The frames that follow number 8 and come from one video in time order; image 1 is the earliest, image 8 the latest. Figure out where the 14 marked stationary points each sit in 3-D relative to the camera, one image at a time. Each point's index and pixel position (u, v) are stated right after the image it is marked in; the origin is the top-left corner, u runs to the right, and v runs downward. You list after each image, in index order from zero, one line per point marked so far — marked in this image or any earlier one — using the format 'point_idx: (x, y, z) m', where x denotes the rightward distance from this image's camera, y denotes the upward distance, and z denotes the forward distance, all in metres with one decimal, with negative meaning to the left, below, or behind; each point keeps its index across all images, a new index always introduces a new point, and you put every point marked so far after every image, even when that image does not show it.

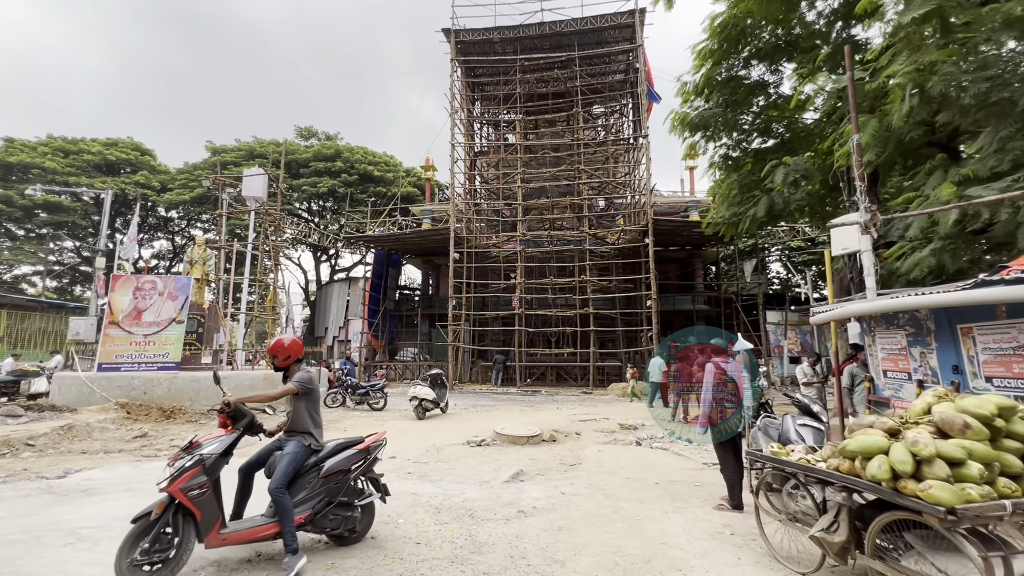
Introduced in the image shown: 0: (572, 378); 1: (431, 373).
0: (+2.3, -3.4, +17.7) m
1: (-1.6, -1.7, +9.3) m
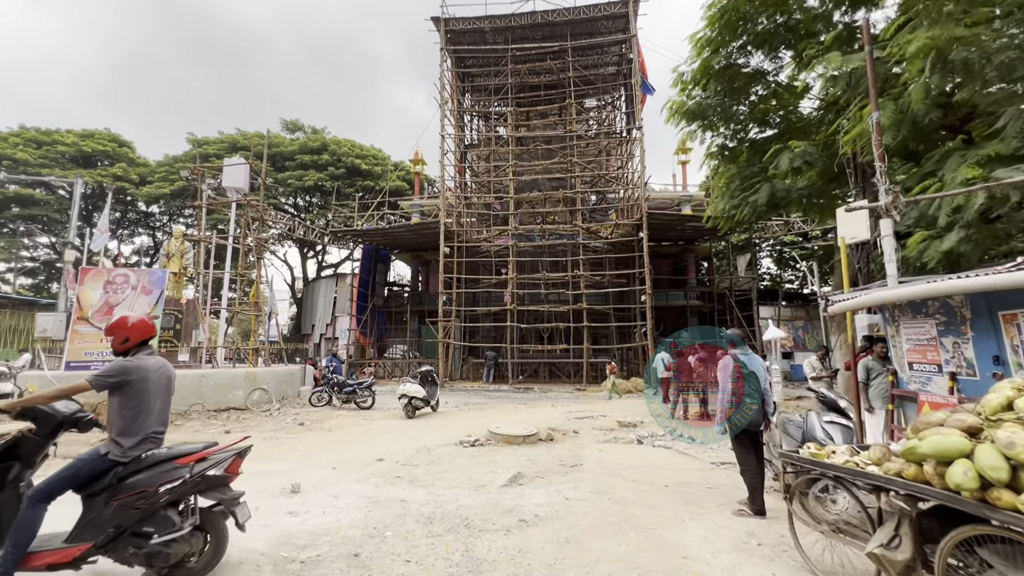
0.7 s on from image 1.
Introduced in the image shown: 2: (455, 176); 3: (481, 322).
0: (+2.0, -3.2, +17.4) m
1: (-1.7, -1.6, +8.9) m
2: (-2.2, +4.3, +18.2) m
3: (-1.2, -1.3, +18.4) m
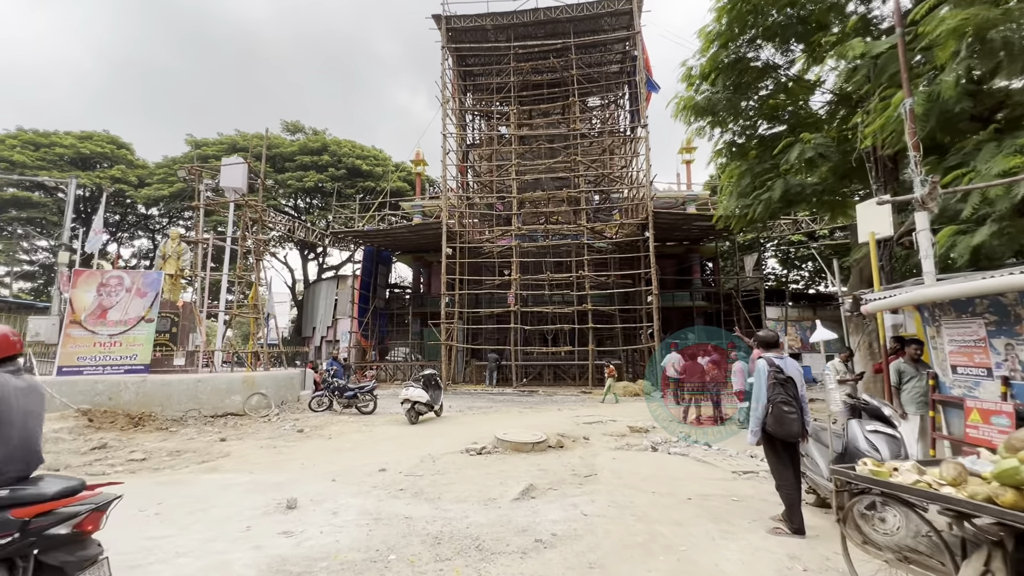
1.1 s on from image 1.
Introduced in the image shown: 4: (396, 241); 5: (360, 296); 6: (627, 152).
0: (+2.1, -3.3, +17.1) m
1: (-1.6, -1.6, +8.7) m
2: (-2.1, +4.2, +18.0) m
3: (-1.1, -1.4, +18.1) m
4: (-4.8, +1.9, +19.5) m
5: (-6.4, -0.4, +19.9) m
6: (+4.3, +5.1, +17.6) m
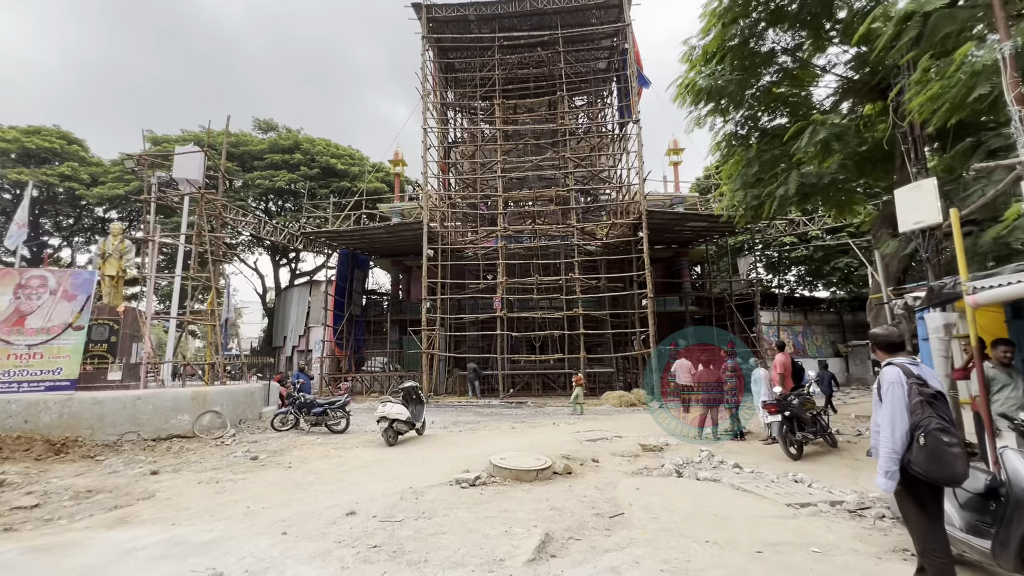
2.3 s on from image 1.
0: (+1.6, -3.4, +16.1) m
1: (-1.7, -1.6, +7.6) m
2: (-2.7, +4.1, +17.0) m
3: (-1.6, -1.5, +17.1) m
4: (-5.4, +1.7, +18.4) m
5: (-7.0, -0.6, +18.7) m
6: (+3.7, +4.9, +16.8) m
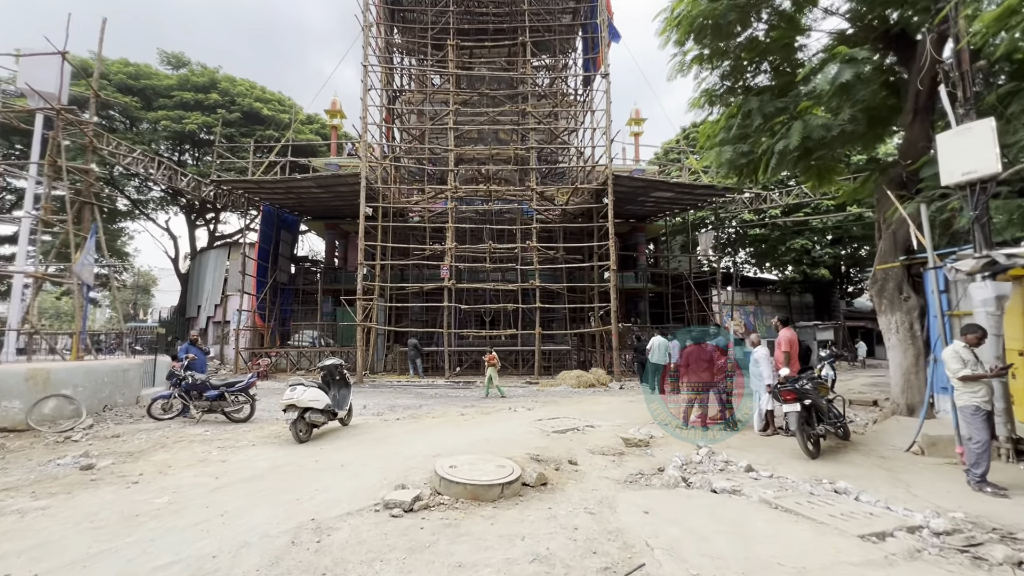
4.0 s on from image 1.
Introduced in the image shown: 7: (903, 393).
0: (0.0, -2.5, +14.9) m
1: (-2.3, -1.0, +5.9) m
2: (-4.2, +5.2, +14.9) m
3: (-3.3, -0.5, +15.3) m
4: (-7.1, +2.9, +16.0) m
5: (-8.8, +0.7, +16.3) m
6: (+2.2, +5.8, +15.4) m
7: (+5.1, -1.4, +6.2) m
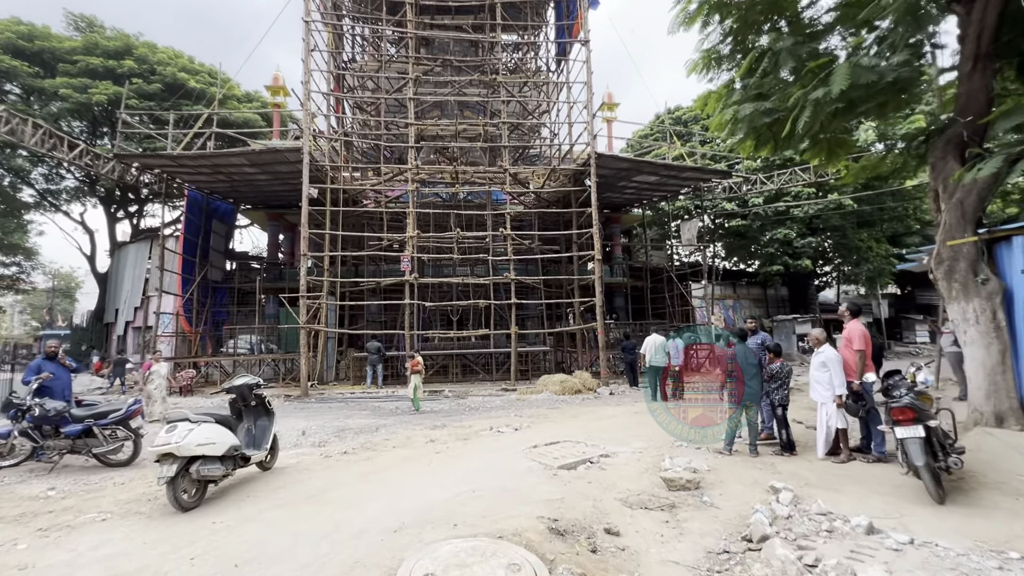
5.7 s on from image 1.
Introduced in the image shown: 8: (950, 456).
0: (-0.8, -2.3, +13.2) m
1: (-2.4, -0.9, +4.1) m
2: (-5.0, +5.3, +12.9) m
3: (-4.2, -0.4, +13.4) m
4: (-8.1, +3.0, +13.8) m
5: (-9.8, +0.8, +13.9) m
6: (+1.3, +6.0, +14.0) m
7: (+5.0, -1.2, +5.0) m
8: (+3.2, -1.2, +3.5) m
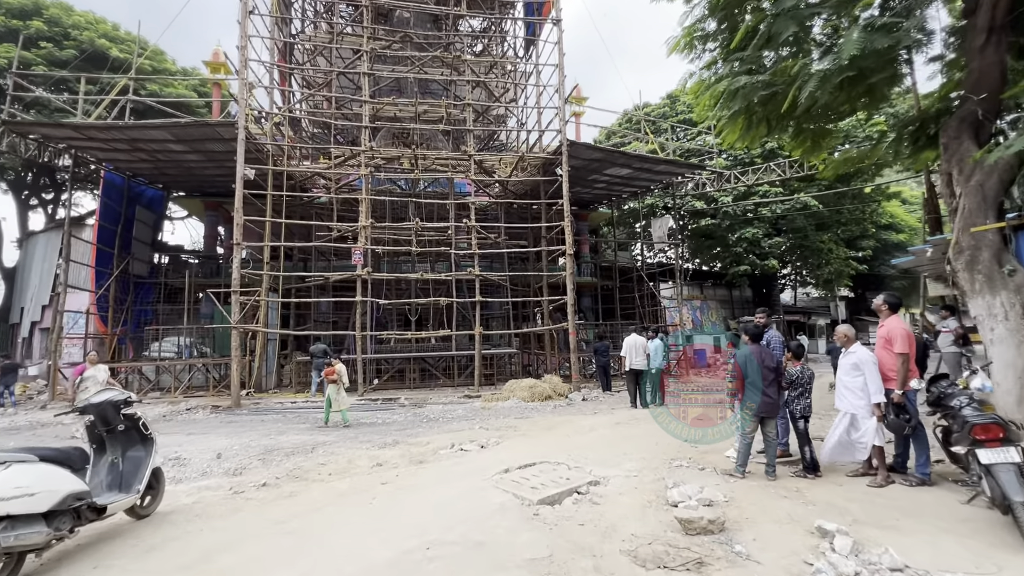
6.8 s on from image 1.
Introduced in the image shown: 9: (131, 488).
0: (-1.8, -2.2, +12.2) m
1: (-2.6, -0.7, +2.9) m
2: (-5.9, +5.4, +11.5) m
3: (-5.1, -0.3, +12.1) m
4: (-9.0, +3.1, +12.2) m
5: (-10.7, +0.9, +12.1) m
6: (+0.3, +6.1, +13.1) m
7: (+4.7, -1.1, +4.4) m
8: (+3.0, -1.1, +2.8) m
9: (-2.4, -1.2, +2.9) m
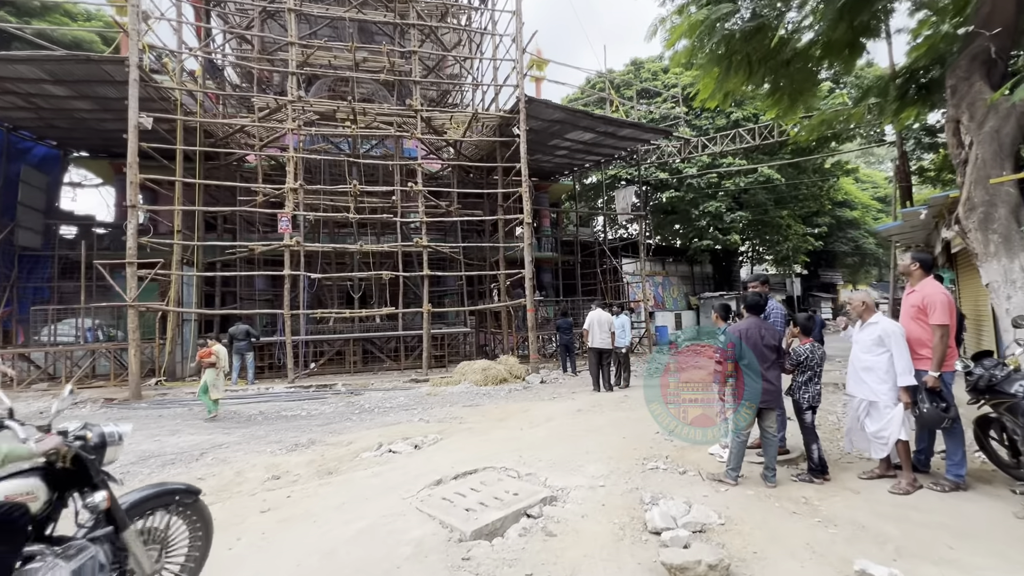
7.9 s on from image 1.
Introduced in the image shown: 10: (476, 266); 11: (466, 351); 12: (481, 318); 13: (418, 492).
0: (-2.9, -1.6, +11.1) m
1: (-3.0, -0.5, +1.7) m
2: (-6.9, +5.9, +9.7) m
3: (-6.2, +0.3, +10.6) m
4: (-10.1, +3.7, +10.3) m
5: (-11.8, +1.5, +10.2) m
6: (-0.9, +6.7, +11.8) m
7: (+4.2, -0.8, +3.8) m
8: (+2.7, -0.9, +2.1) m
9: (-2.7, -1.0, +1.7) m
10: (-0.9, +0.6, +12.3) m
11: (-1.1, -1.6, +11.6) m
12: (-0.8, -0.8, +12.2) m
13: (-0.6, -1.3, +3.1) m
